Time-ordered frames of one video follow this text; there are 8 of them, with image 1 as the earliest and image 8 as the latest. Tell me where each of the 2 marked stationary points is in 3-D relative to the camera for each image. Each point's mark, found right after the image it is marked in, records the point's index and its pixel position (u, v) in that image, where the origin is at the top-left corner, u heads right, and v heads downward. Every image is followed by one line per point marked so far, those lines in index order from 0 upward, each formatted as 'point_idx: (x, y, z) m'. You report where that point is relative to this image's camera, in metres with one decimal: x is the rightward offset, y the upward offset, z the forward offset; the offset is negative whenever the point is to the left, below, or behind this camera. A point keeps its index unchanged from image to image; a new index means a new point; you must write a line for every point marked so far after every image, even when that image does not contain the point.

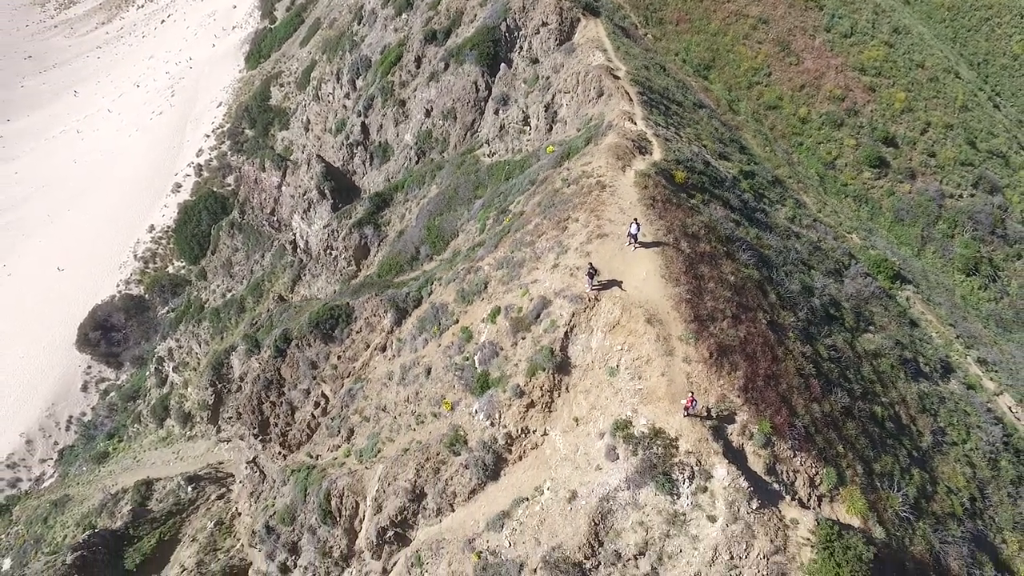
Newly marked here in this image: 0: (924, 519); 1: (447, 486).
0: (+11.5, -6.3, +17.4) m
1: (-2.0, -5.3, +18.9) m
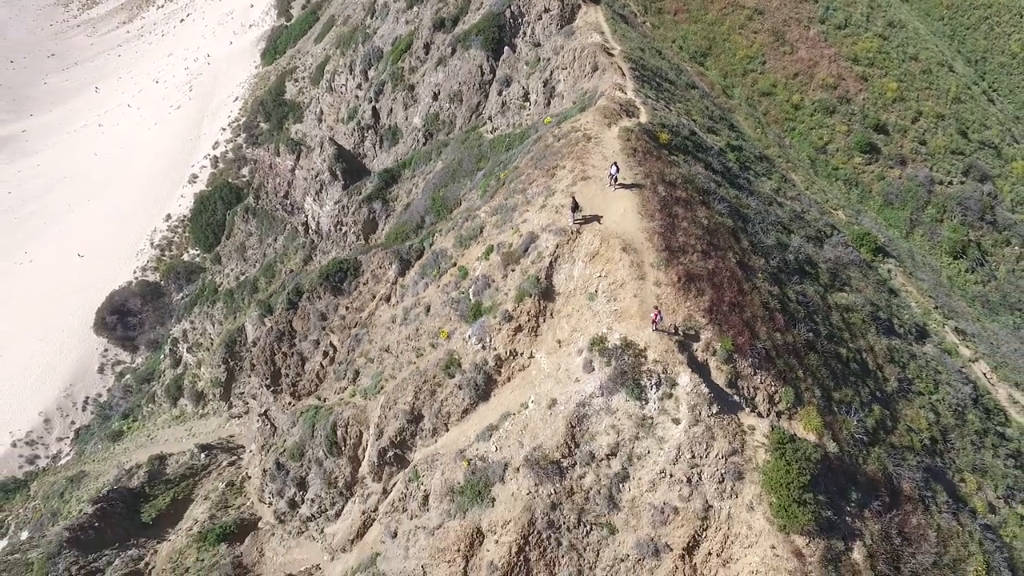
0: (+11.1, -4.7, +18.9) m
1: (-2.3, -3.4, +20.6) m
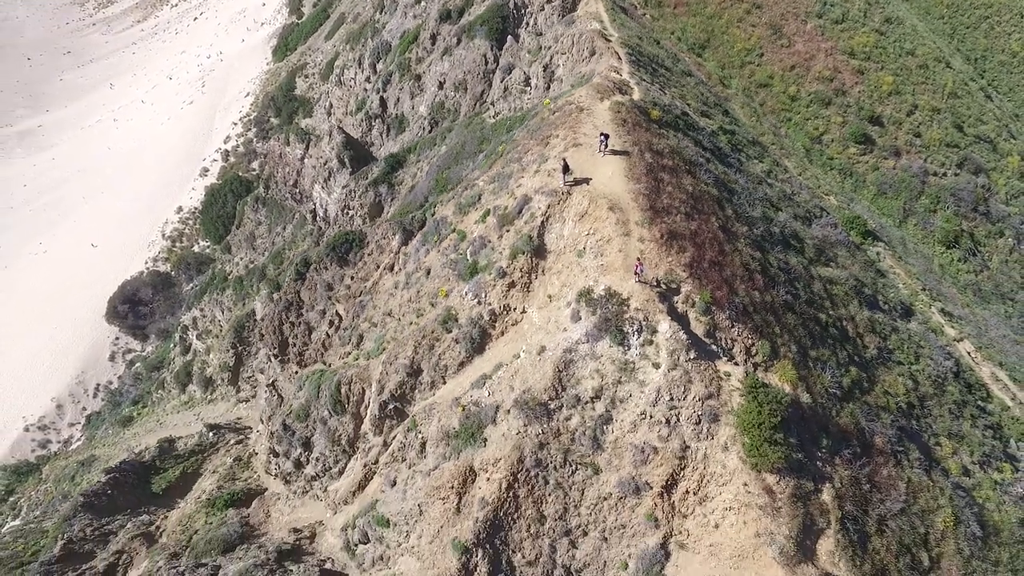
0: (+10.9, -3.6, +19.9) m
1: (-2.5, -2.2, +21.7) m
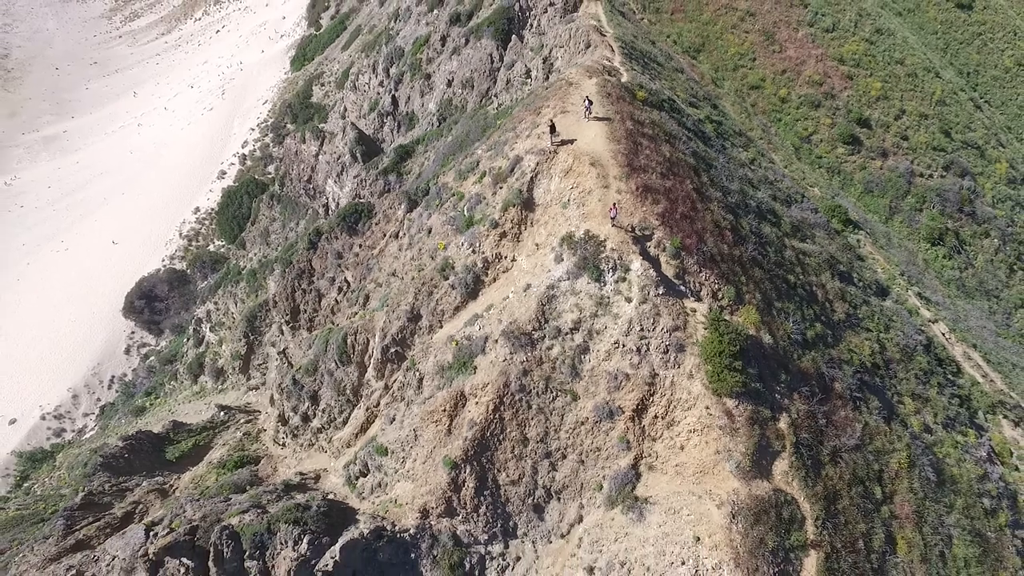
0: (+10.6, -2.1, +21.6) m
1: (-2.8, -0.6, +23.7) m
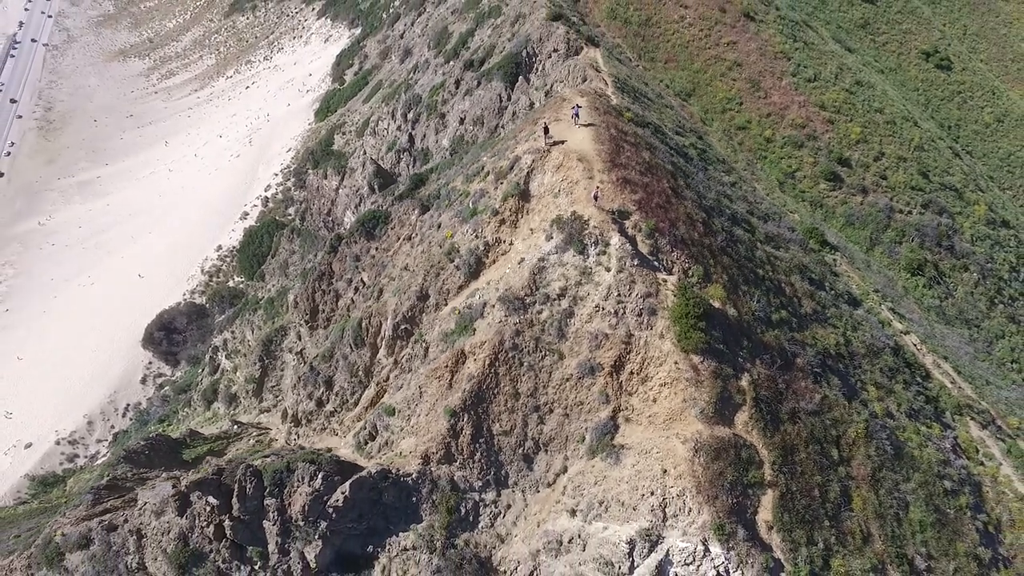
0: (+10.4, -1.6, +24.2) m
1: (-2.9, 0.0, +26.6) m
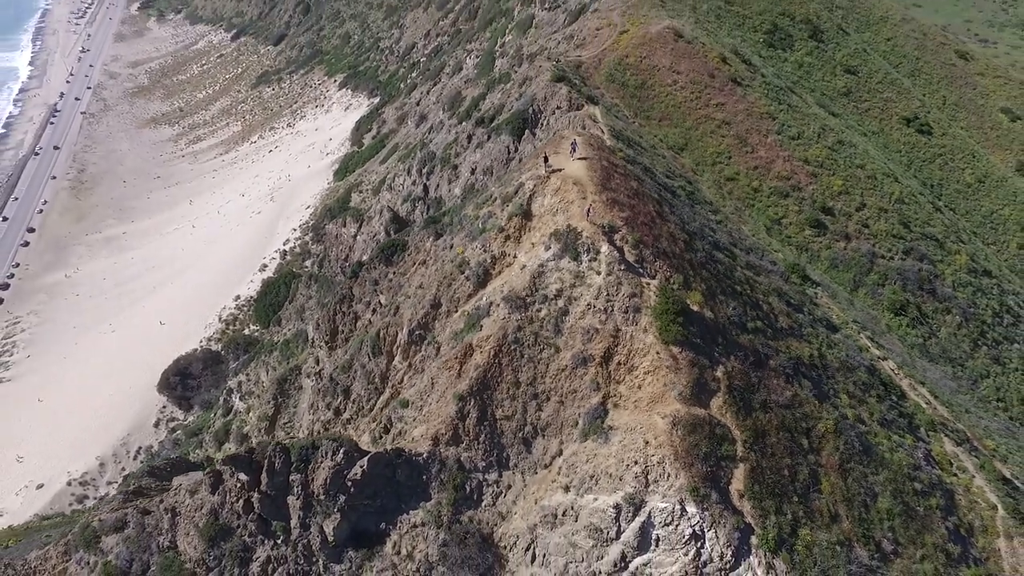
0: (+10.6, -2.1, +27.0) m
1: (-2.7, -0.6, +29.8) m
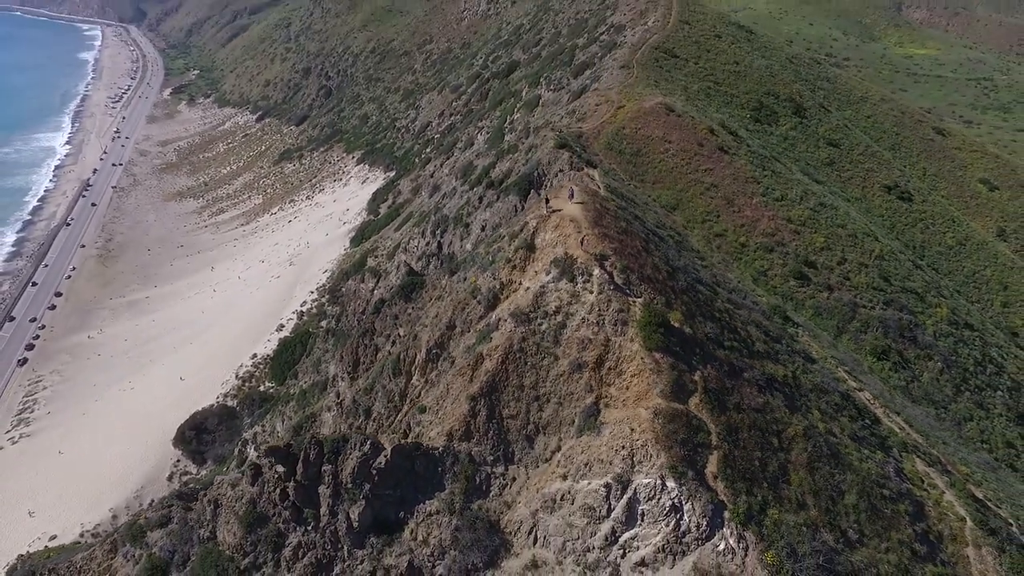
0: (+10.8, -3.2, +30.7) m
1: (-2.4, -2.0, +33.8) m
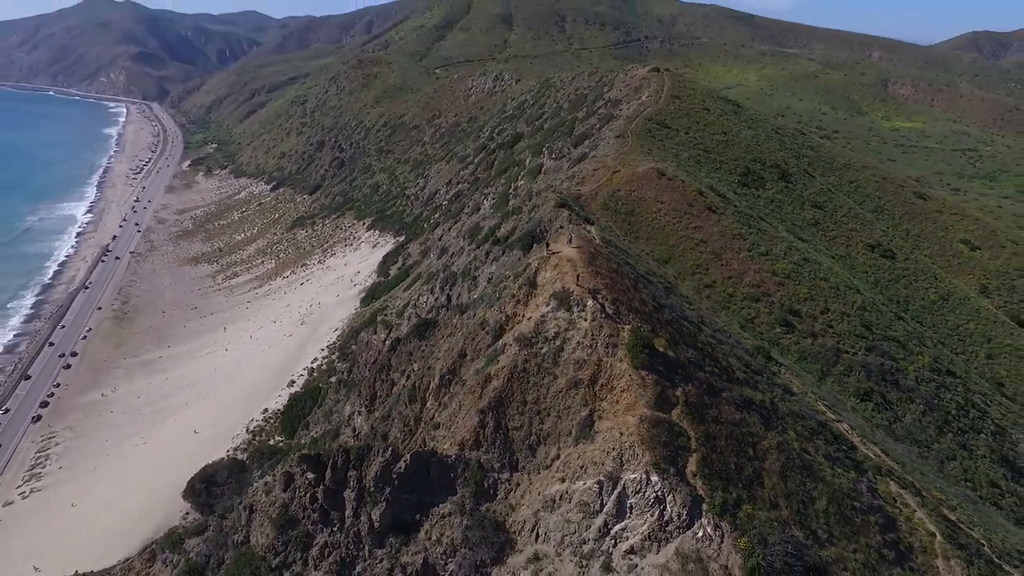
0: (+11.1, -4.9, +34.5) m
1: (-2.1, -4.1, +37.8) m
